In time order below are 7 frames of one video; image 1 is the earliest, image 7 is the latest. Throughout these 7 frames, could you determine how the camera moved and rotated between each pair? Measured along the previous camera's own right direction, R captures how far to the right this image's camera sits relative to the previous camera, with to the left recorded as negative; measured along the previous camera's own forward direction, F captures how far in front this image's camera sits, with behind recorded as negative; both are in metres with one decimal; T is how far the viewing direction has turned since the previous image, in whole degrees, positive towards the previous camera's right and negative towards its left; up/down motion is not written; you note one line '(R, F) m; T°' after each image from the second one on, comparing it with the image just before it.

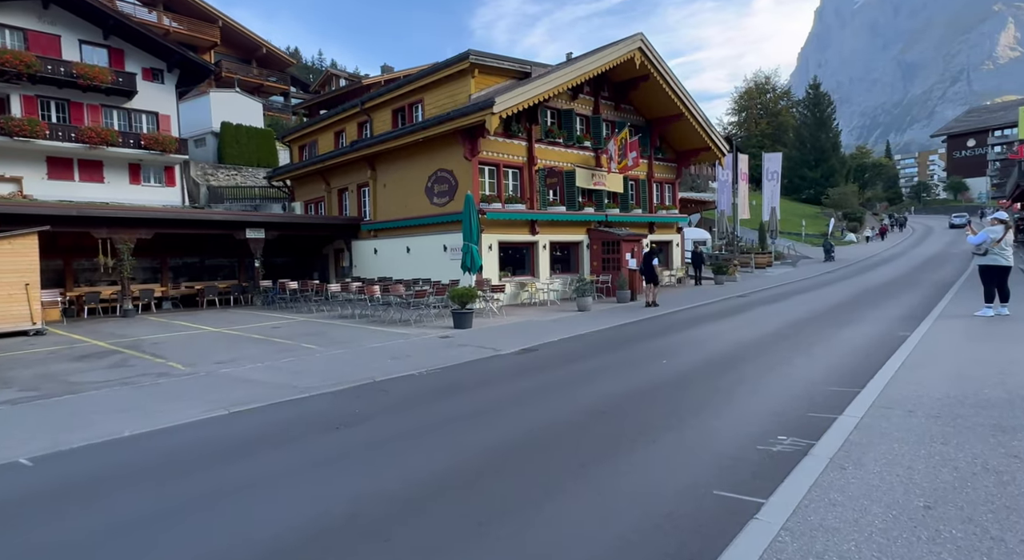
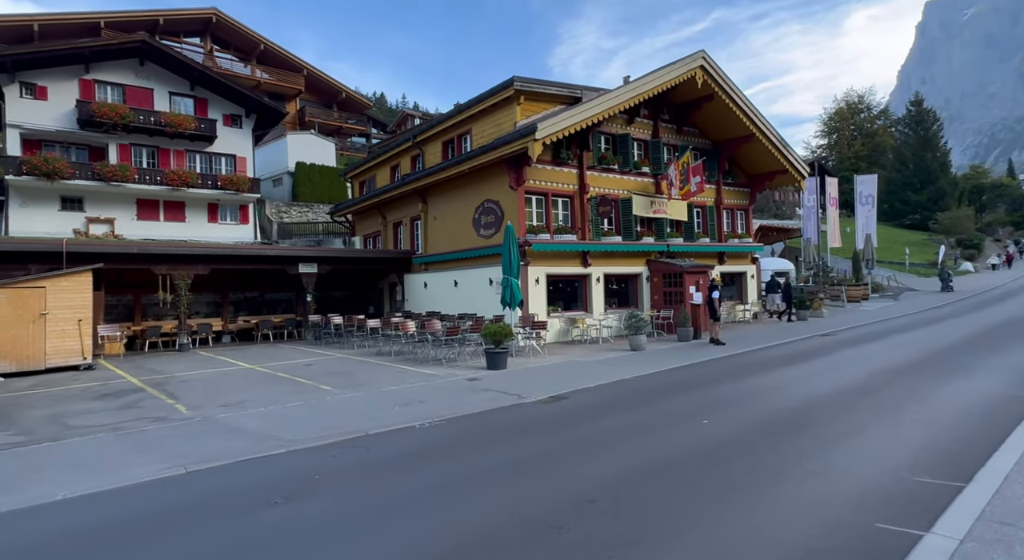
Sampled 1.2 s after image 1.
(+1.0, +1.2) m; -8°
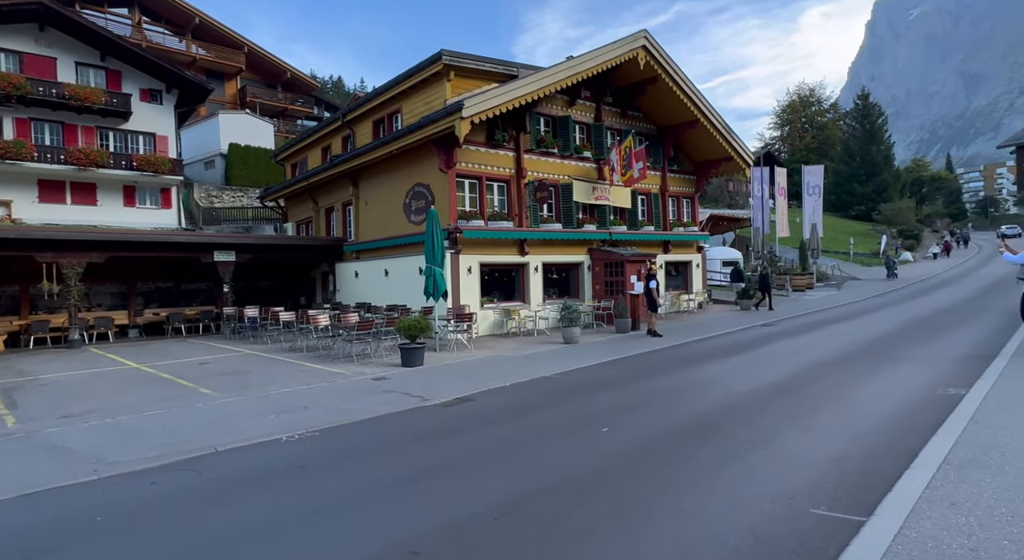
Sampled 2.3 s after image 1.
(+0.9, +1.1) m; +4°
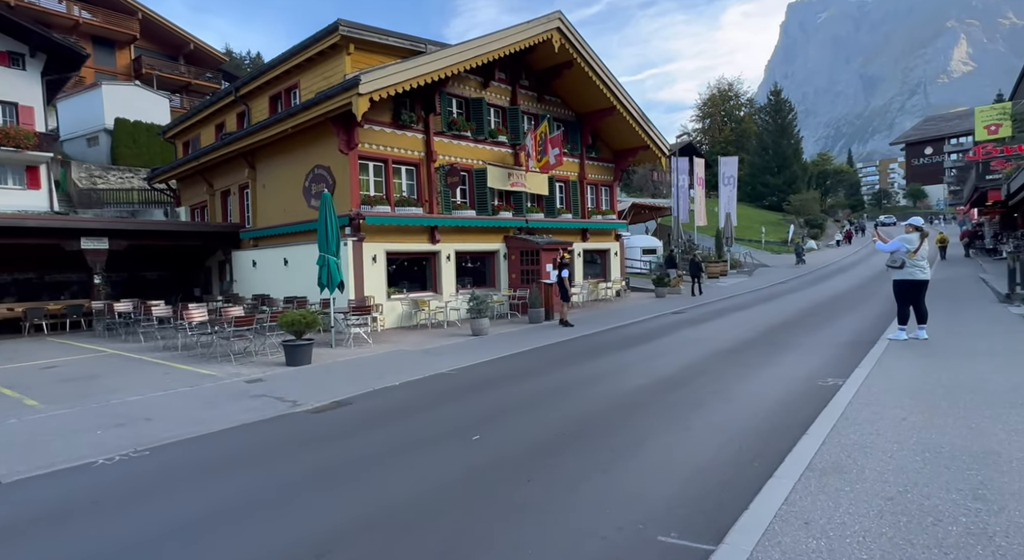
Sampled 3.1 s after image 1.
(+0.6, +0.8) m; +6°
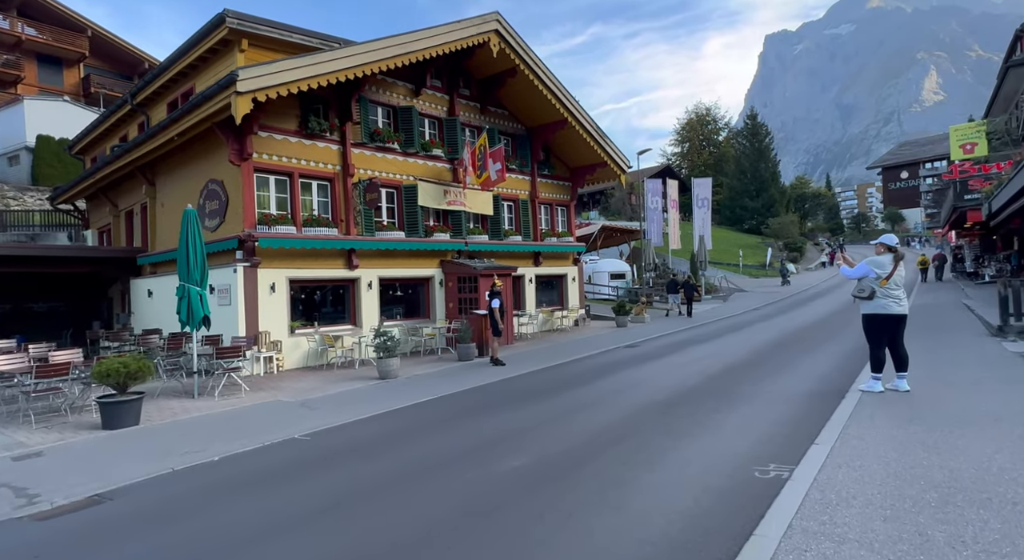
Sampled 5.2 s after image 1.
(+1.5, +2.3) m; +1°
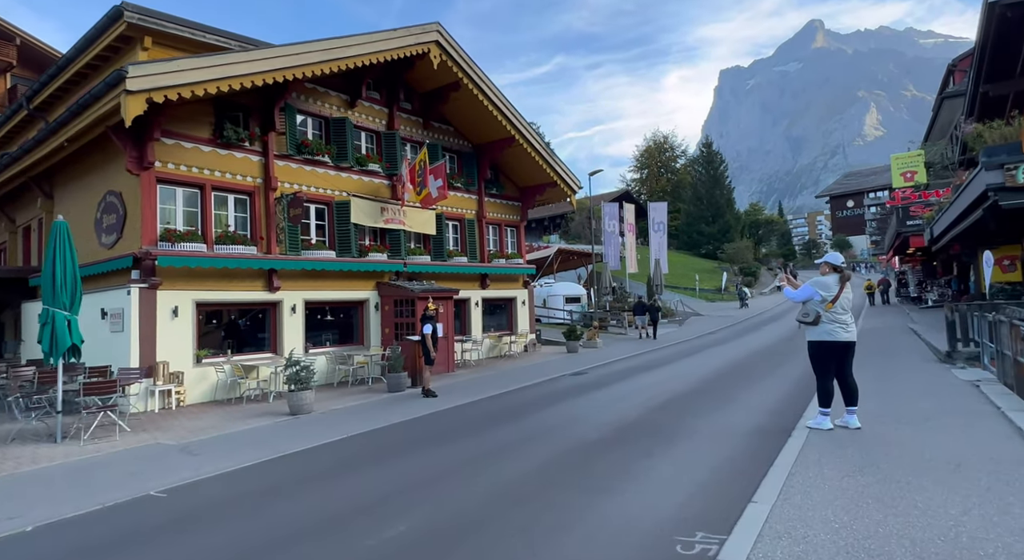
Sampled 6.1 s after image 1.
(+0.7, +1.0) m; +4°
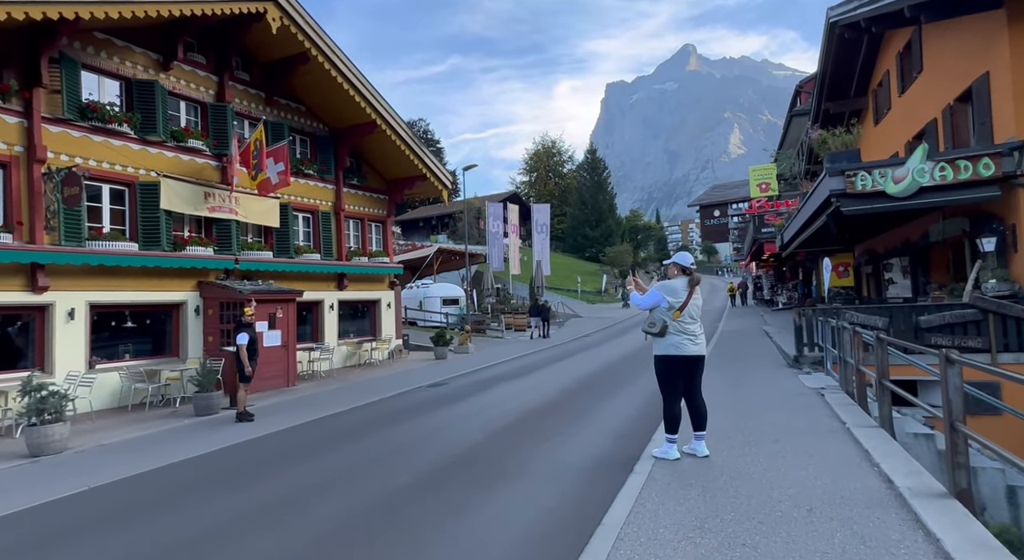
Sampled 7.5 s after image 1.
(+1.0, +1.6) m; +11°
